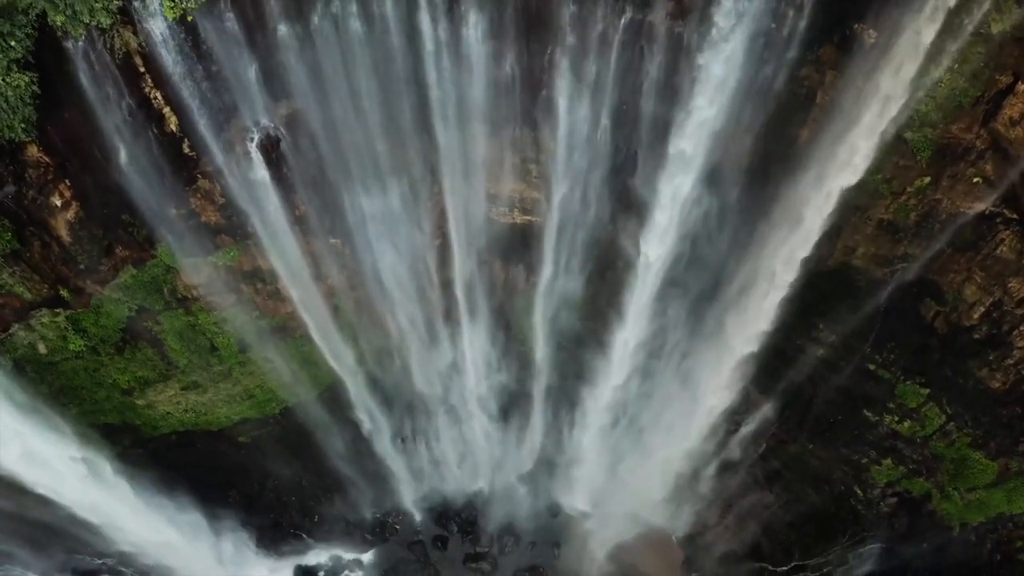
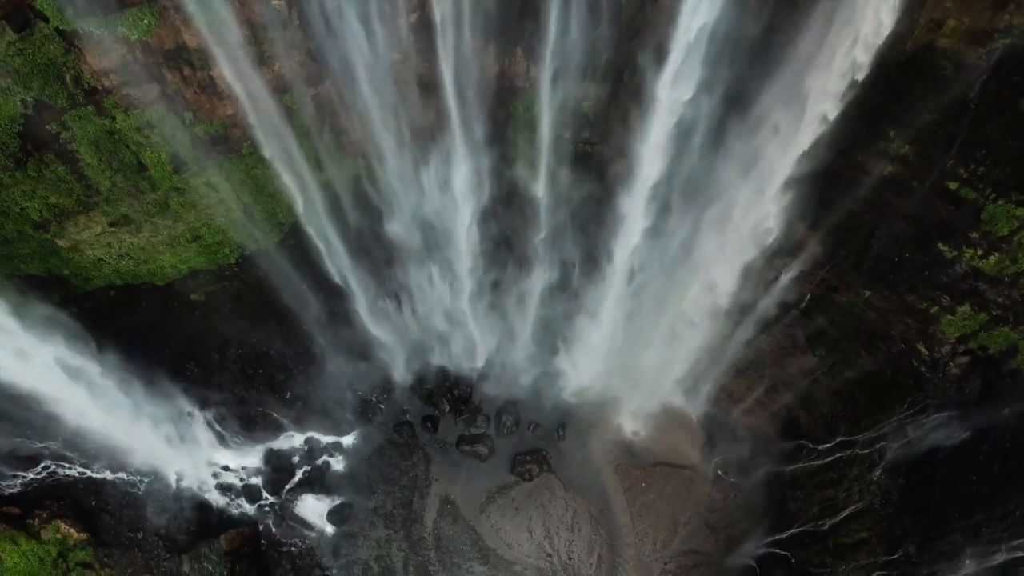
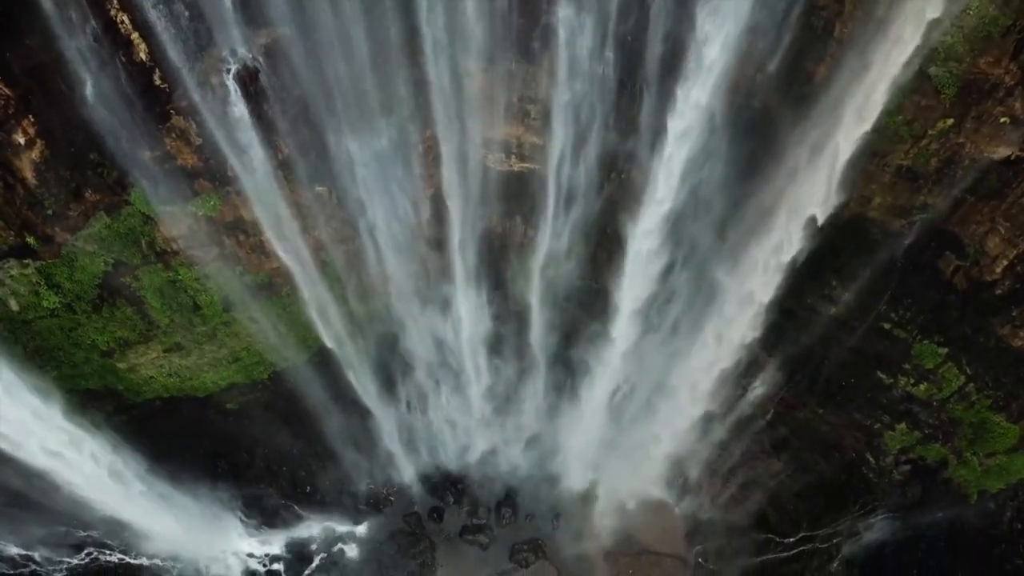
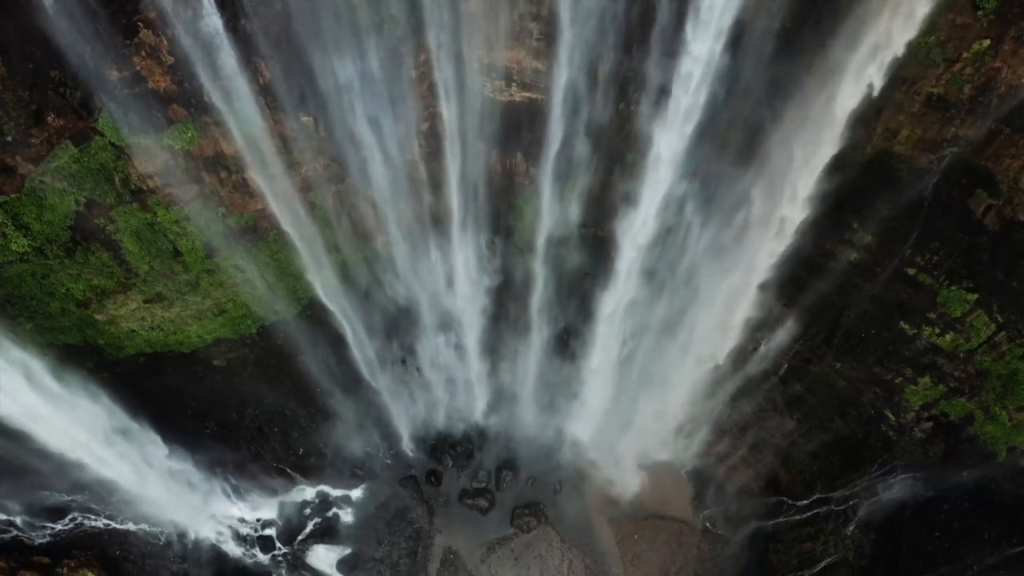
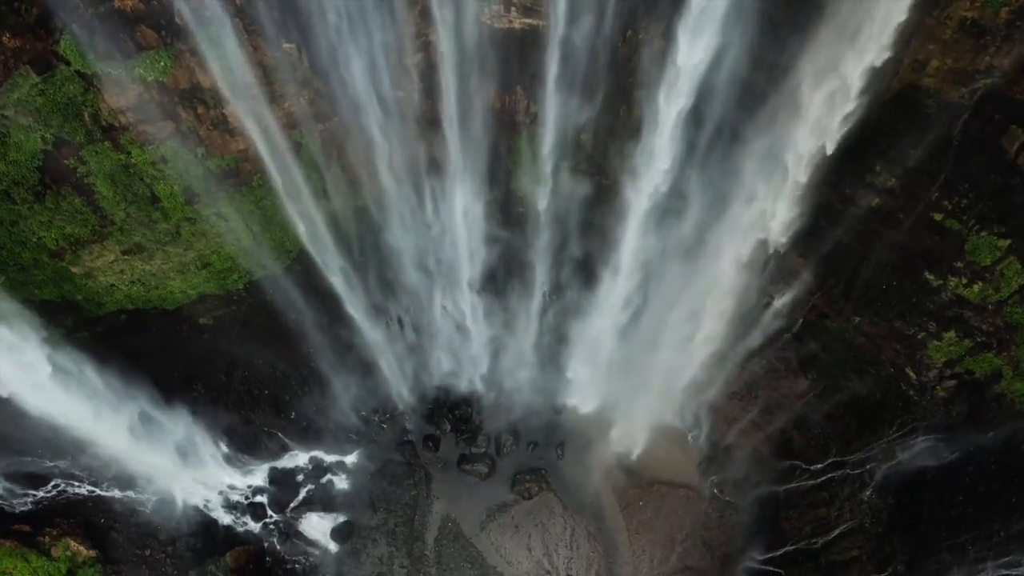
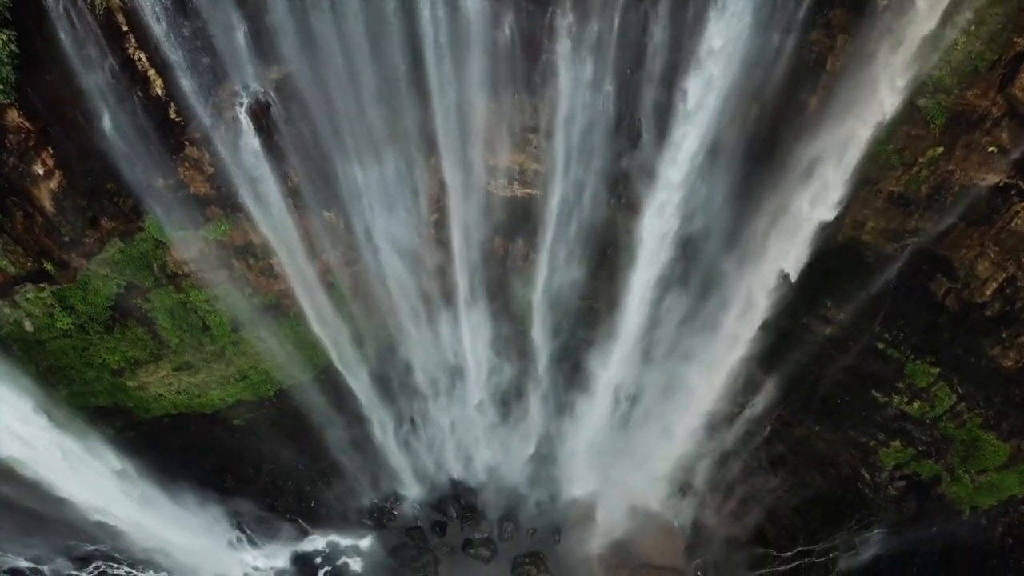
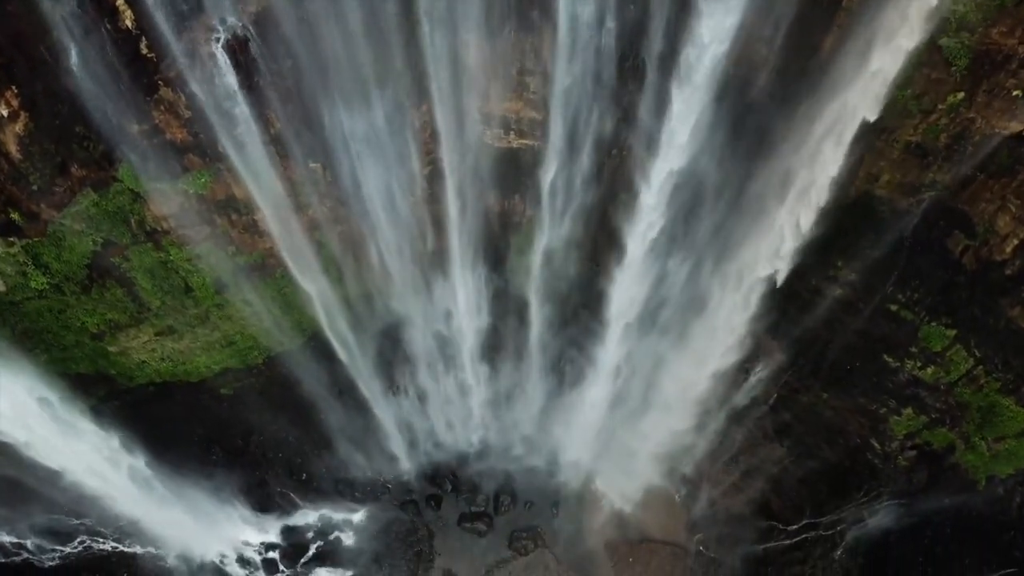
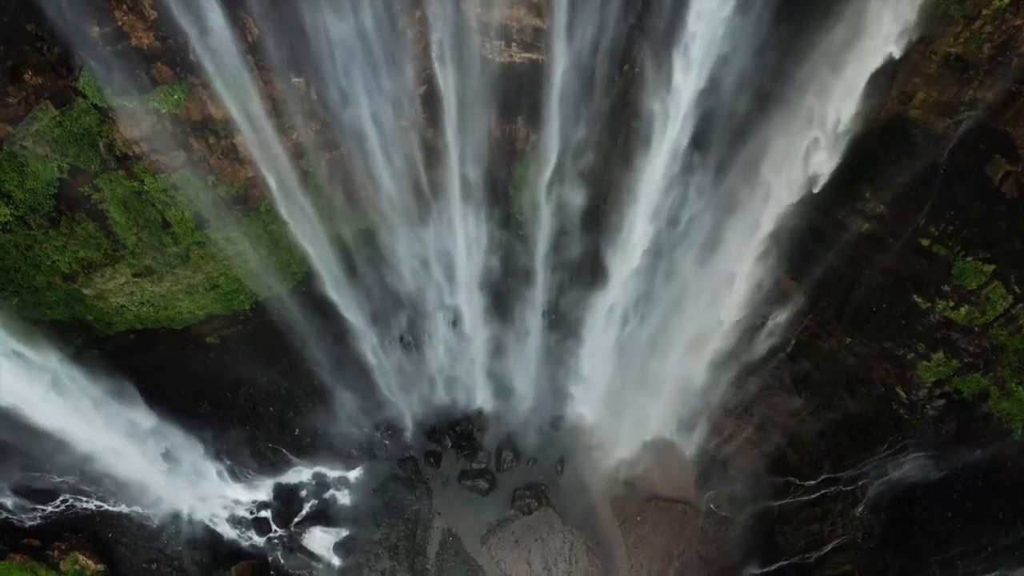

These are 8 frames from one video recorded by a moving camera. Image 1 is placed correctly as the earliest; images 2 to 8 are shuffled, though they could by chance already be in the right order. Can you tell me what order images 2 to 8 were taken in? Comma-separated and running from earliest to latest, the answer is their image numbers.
6, 3, 7, 4, 8, 5, 2
